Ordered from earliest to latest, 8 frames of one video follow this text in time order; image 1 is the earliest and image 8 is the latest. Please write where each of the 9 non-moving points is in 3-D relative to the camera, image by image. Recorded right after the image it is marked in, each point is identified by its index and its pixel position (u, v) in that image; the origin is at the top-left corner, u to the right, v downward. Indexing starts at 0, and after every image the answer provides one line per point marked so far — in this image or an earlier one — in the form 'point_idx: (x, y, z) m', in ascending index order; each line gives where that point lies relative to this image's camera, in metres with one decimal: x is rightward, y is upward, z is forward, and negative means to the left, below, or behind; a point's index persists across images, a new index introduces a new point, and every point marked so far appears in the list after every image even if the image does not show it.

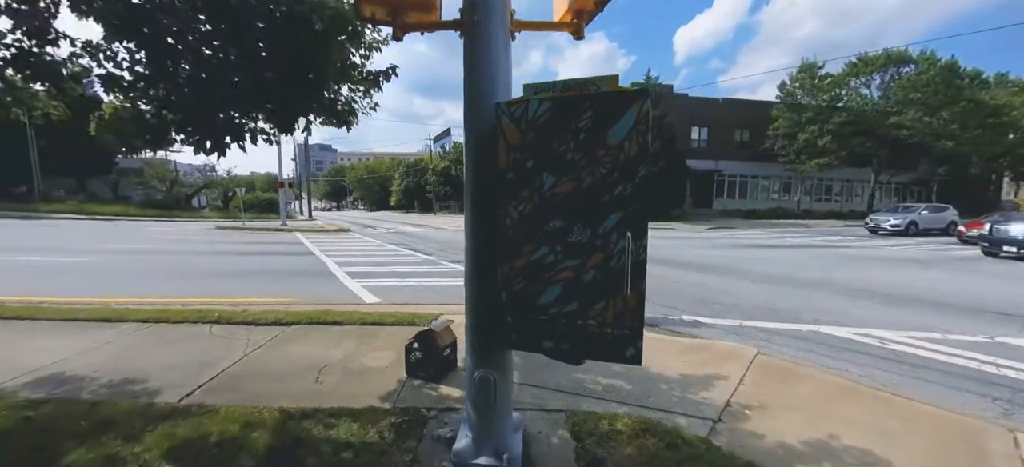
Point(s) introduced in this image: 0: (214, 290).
0: (-5.1, -1.0, +6.3) m
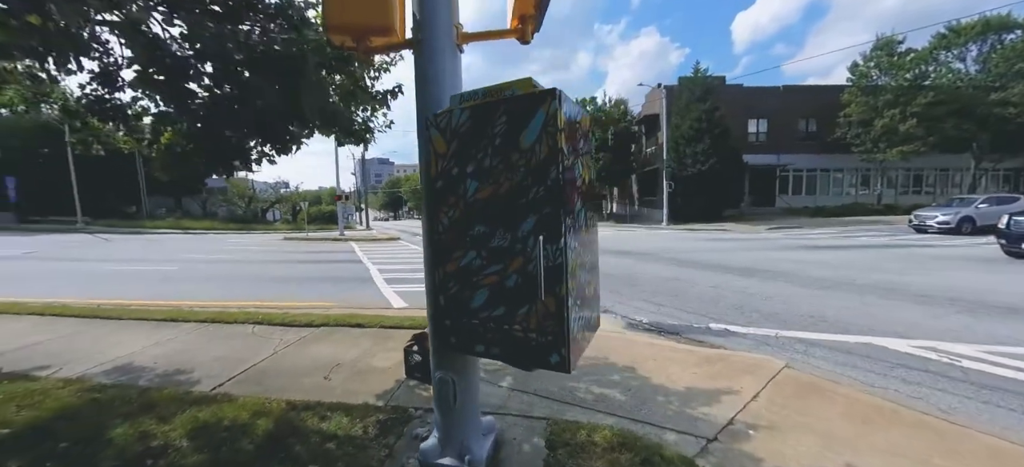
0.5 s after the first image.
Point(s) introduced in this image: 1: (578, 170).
0: (-4.7, -1.2, +7.1) m
1: (+0.4, +0.4, +2.0) m
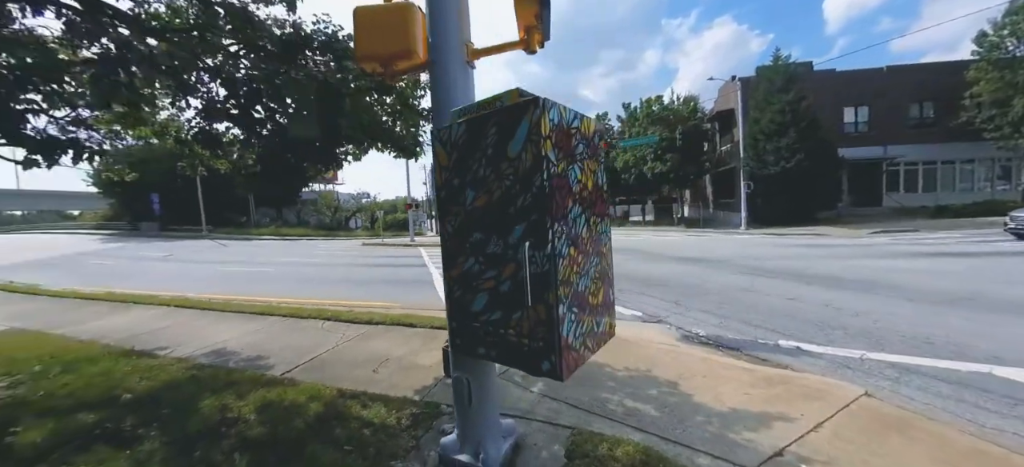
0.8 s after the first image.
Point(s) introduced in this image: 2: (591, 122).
0: (-3.6, -1.3, +8.0) m
1: (+0.3, +0.3, +1.9) m
2: (+0.5, +0.7, +2.1) m
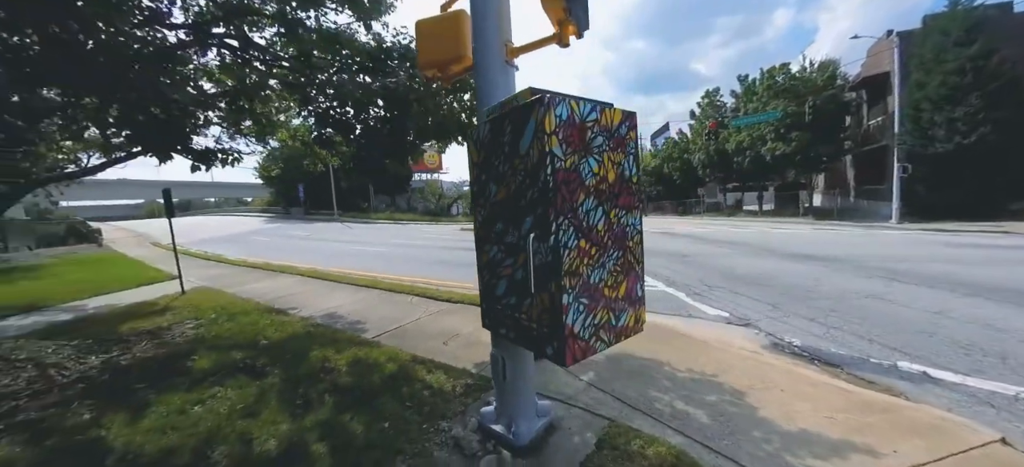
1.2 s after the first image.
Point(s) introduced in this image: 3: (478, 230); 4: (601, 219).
0: (-1.8, -1.0, +8.9) m
1: (+0.4, +0.3, +2.0) m
2: (+0.6, +0.7, +2.1) m
3: (-0.2, 0.0, +2.4) m
4: (+0.5, +0.1, +2.0) m
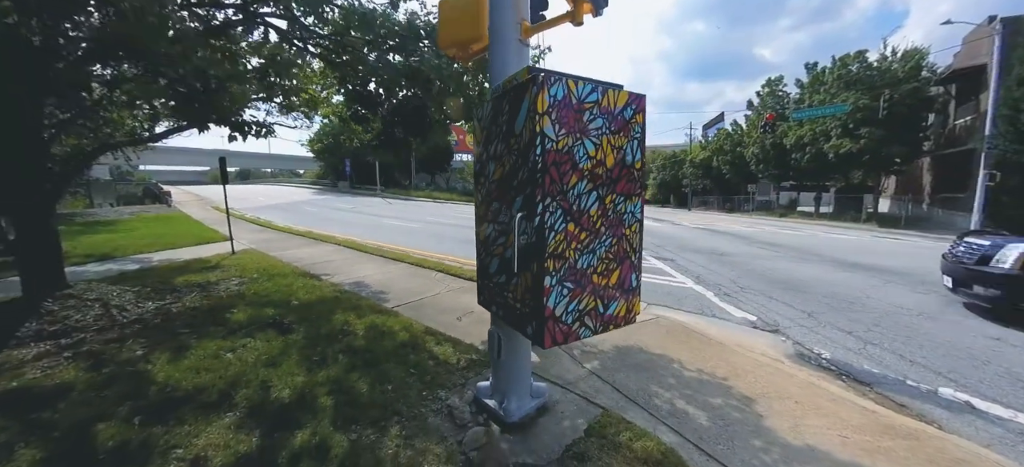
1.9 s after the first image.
0: (-1.1, -0.5, +9.1) m
1: (+0.4, +0.4, +1.9) m
2: (+0.6, +0.8, +2.0) m
3: (-0.2, +0.2, +2.5) m
4: (+0.4, +0.2, +2.0) m
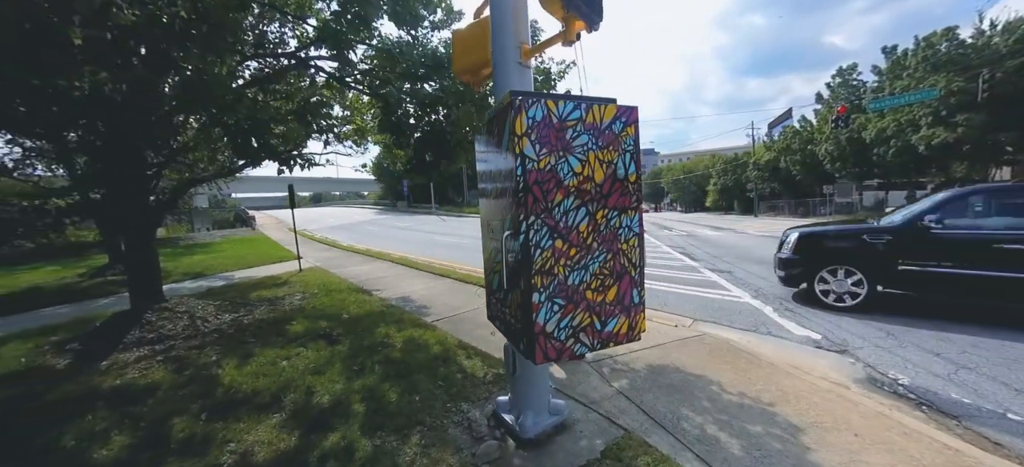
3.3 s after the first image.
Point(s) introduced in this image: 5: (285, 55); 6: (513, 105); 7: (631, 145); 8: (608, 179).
0: (0.0, -0.8, +9.2) m
1: (+0.3, +0.3, +2.0) m
2: (+0.5, +0.7, +2.0) m
3: (-0.2, 0.0, +2.6) m
4: (+0.4, +0.1, +2.0) m
5: (-2.7, +2.1, +4.5) m
6: (0.0, +0.6, +1.8) m
7: (+0.7, +0.5, +2.1) m
8: (+0.5, +0.3, +2.1) m
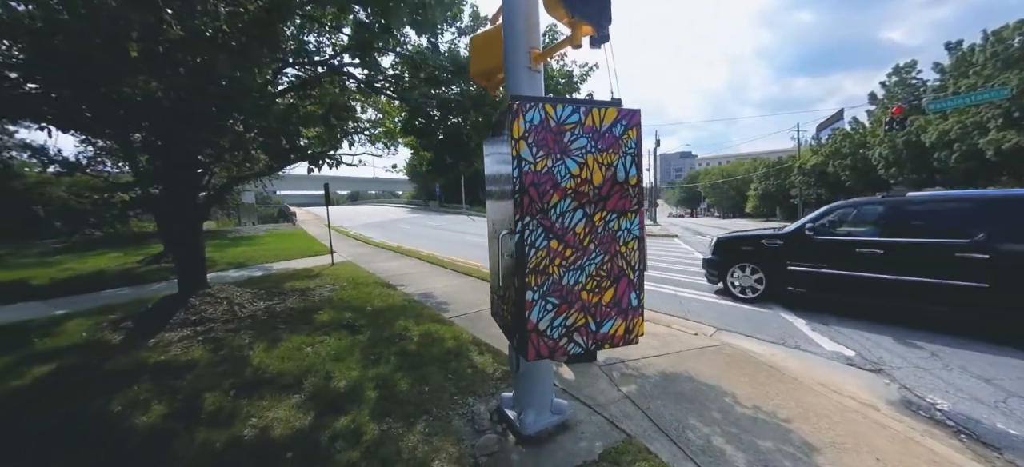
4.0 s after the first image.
0: (+0.6, -0.9, +9.3) m
1: (+0.3, +0.3, +2.0) m
2: (+0.5, +0.7, +2.1) m
3: (-0.2, 0.0, +2.7) m
4: (+0.4, +0.1, +2.0) m
5: (-2.4, +2.2, +4.8) m
6: (0.0, +0.6, +1.9) m
7: (+0.7, +0.5, +2.1) m
8: (+0.5, +0.3, +2.1) m
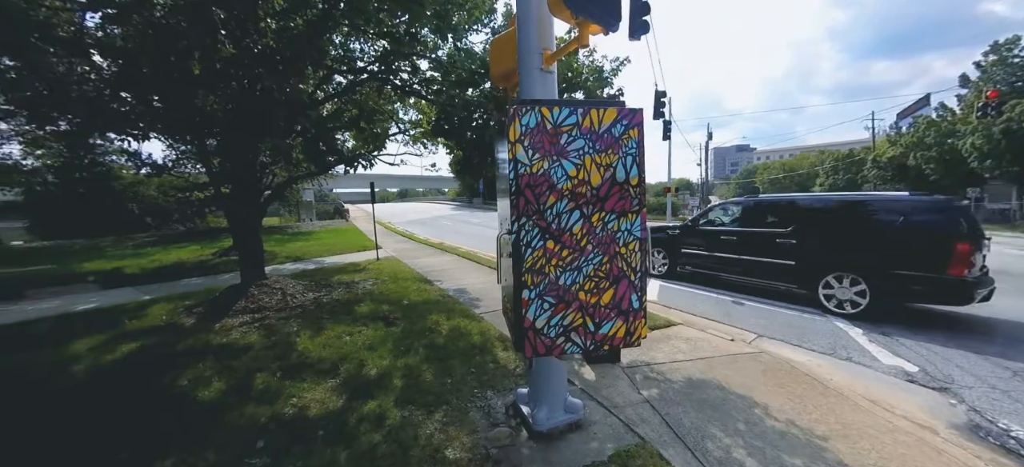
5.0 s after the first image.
0: (+1.5, -0.8, +9.2) m
1: (+0.3, +0.3, +2.0) m
2: (+0.5, +0.7, +2.1) m
3: (-0.1, 0.0, +2.8) m
4: (+0.4, +0.1, +2.1) m
5: (-2.0, +2.2, +5.1) m
6: (0.0, +0.6, +2.0) m
7: (+0.7, +0.5, +2.1) m
8: (+0.5, +0.3, +2.1) m
